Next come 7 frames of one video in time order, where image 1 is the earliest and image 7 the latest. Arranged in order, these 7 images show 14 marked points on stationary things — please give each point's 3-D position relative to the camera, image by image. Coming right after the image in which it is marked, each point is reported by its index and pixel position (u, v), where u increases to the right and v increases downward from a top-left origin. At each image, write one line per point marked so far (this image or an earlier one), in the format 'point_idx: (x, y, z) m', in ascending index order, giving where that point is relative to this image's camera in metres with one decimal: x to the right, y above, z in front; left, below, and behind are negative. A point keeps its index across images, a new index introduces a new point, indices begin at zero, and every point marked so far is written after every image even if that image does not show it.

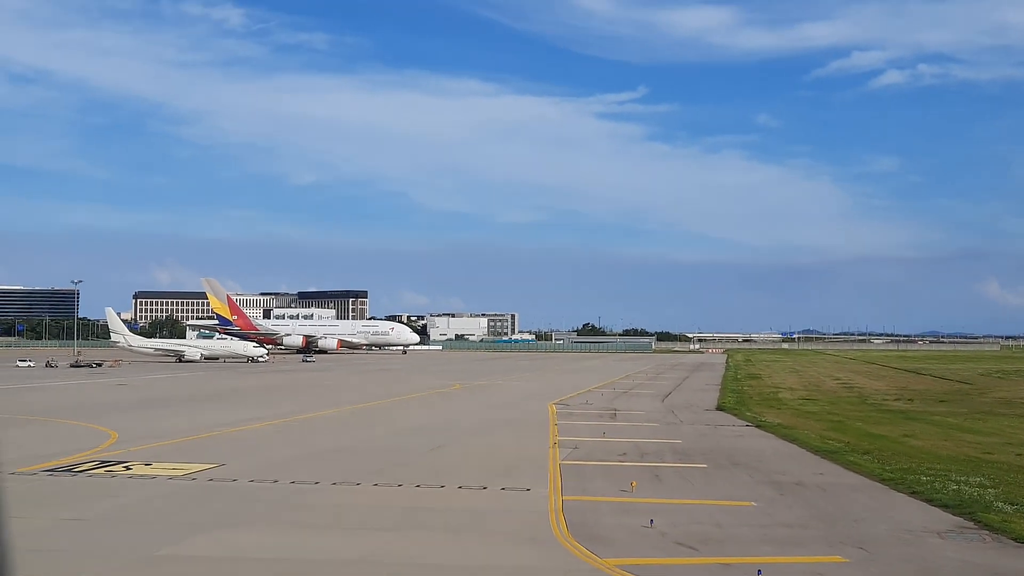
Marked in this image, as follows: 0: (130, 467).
0: (-8.2, -3.9, +17.9) m
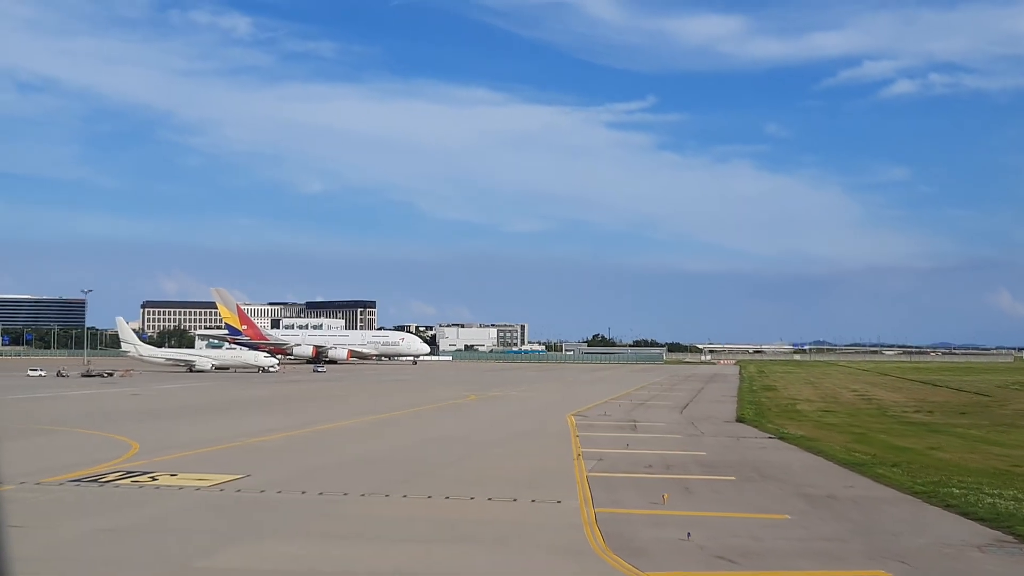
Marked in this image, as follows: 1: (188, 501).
0: (-7.6, -4.1, +17.8) m
1: (-6.0, -3.9, +15.5) m
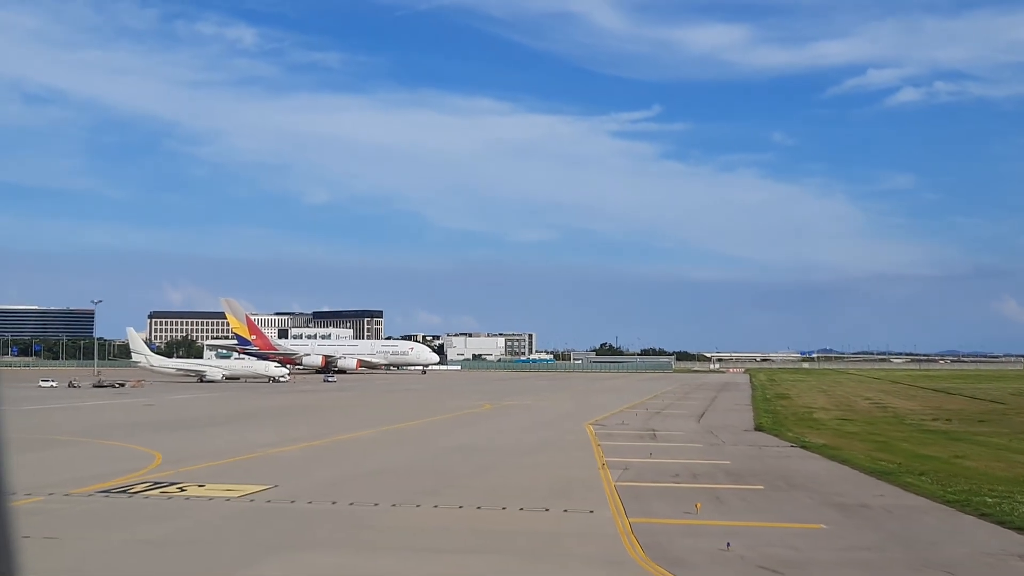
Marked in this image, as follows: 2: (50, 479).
0: (-7.0, -4.3, +17.7) m
1: (-5.4, -4.1, +15.4) m
2: (-10.8, -4.5, +19.5) m
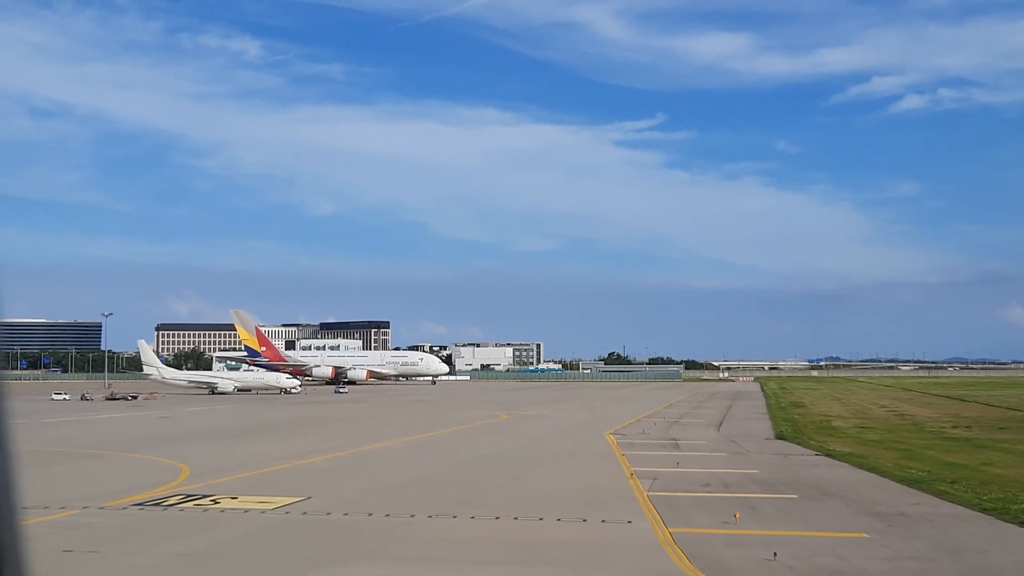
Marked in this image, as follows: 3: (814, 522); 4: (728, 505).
0: (-6.2, -4.5, +17.6) m
1: (-4.7, -4.3, +15.3) m
2: (-10.1, -4.8, +19.5) m
3: (+5.9, -4.6, +16.3) m
4: (+4.6, -4.6, +17.7) m
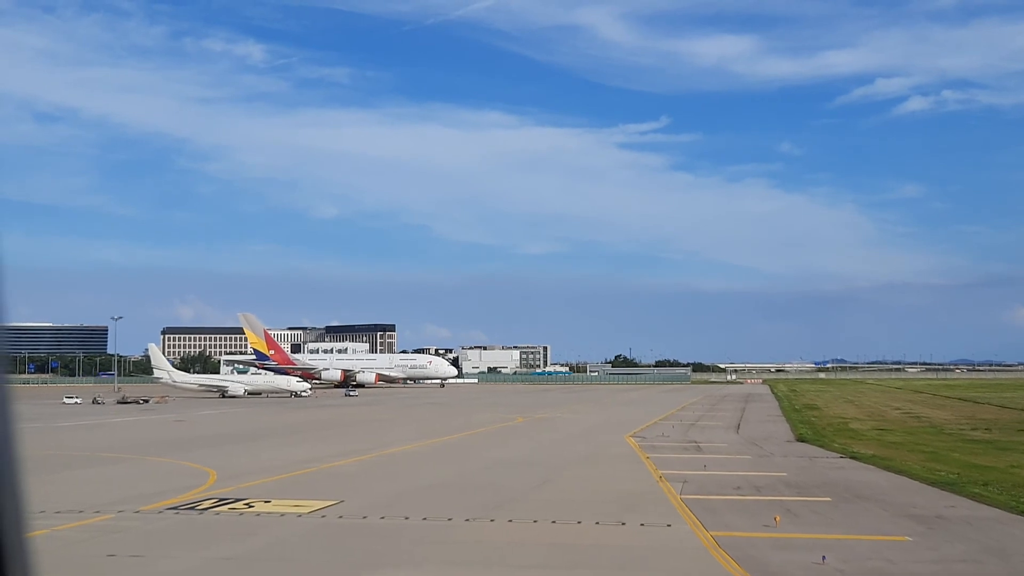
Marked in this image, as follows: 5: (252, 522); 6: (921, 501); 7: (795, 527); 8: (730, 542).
0: (-5.5, -4.6, +17.5) m
1: (-3.9, -4.4, +15.2) m
2: (-9.3, -4.9, +19.4) m
3: (+6.7, -4.6, +16.2) m
4: (+5.3, -4.7, +17.6) m
5: (-4.9, -4.4, +15.6) m
6: (+9.4, -4.9, +19.0) m
7: (+5.5, -4.7, +16.1) m
8: (+3.8, -4.4, +14.5) m
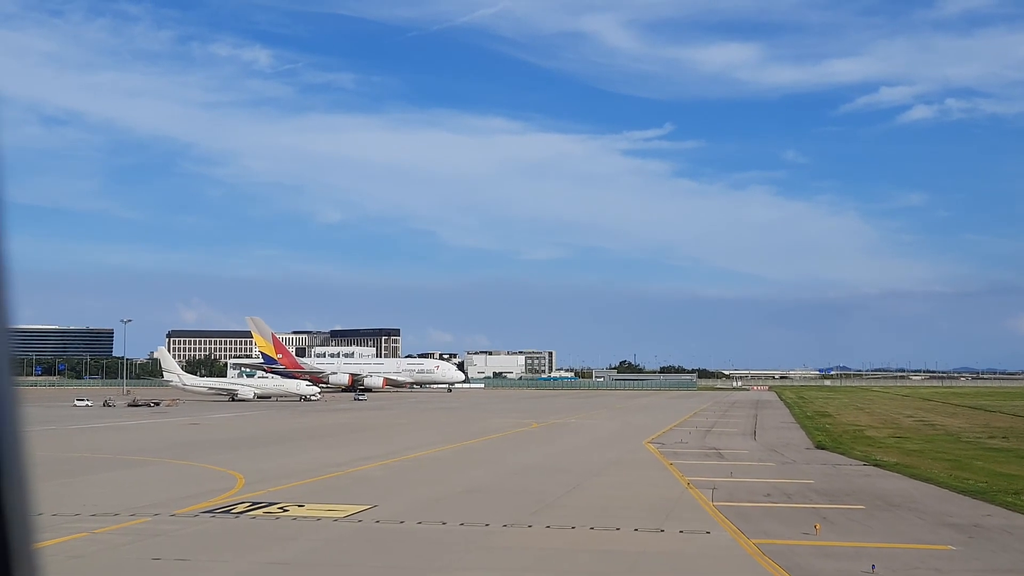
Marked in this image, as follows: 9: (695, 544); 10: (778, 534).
0: (-4.7, -4.7, +17.5) m
1: (-3.2, -4.5, +15.2) m
2: (-8.6, -4.9, +19.3) m
3: (+7.4, -4.8, +16.2) m
4: (+6.1, -4.8, +17.5) m
5: (-4.1, -4.4, +15.5) m
6: (+10.1, -5.0, +19.0) m
7: (+6.2, -4.8, +16.1) m
8: (+4.5, -4.6, +14.5) m
9: (+3.3, -4.6, +14.8) m
10: (+5.2, -4.8, +16.1) m
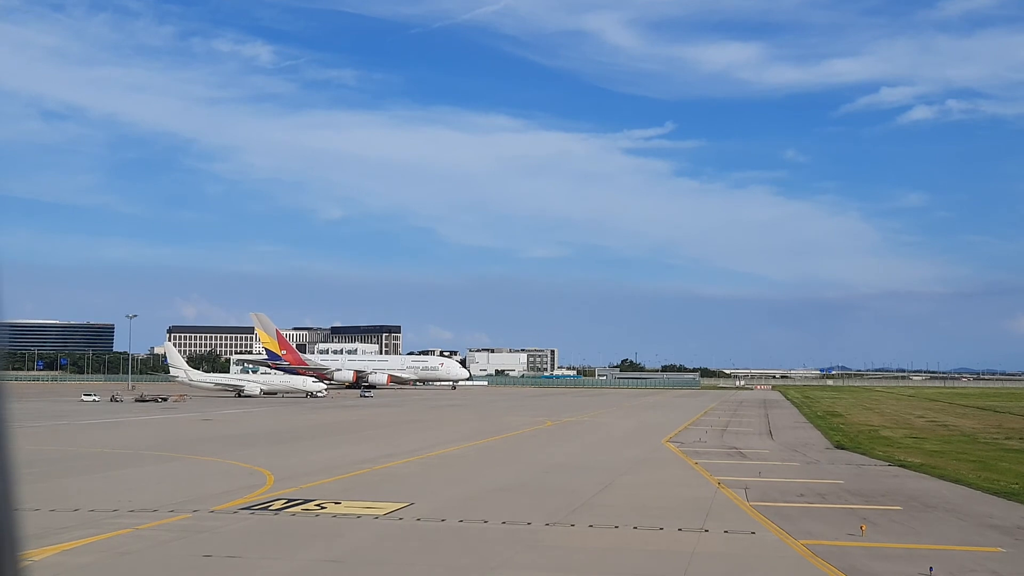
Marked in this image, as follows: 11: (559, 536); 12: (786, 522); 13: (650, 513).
0: (-3.9, -4.6, +17.3) m
1: (-2.3, -4.4, +15.0) m
2: (-7.8, -4.8, +19.2) m
3: (+8.3, -4.8, +16.1) m
4: (+6.9, -4.8, +17.4) m
5: (-3.3, -4.4, +15.4) m
6: (+10.9, -5.0, +18.9) m
7: (+7.1, -4.8, +16.0) m
8: (+5.4, -4.5, +14.3) m
9: (+4.2, -4.5, +14.7) m
10: (+6.0, -4.7, +16.0) m
11: (+0.8, -4.5, +14.9) m
12: (+5.6, -4.8, +17.0) m
13: (+2.9, -4.8, +17.7) m
